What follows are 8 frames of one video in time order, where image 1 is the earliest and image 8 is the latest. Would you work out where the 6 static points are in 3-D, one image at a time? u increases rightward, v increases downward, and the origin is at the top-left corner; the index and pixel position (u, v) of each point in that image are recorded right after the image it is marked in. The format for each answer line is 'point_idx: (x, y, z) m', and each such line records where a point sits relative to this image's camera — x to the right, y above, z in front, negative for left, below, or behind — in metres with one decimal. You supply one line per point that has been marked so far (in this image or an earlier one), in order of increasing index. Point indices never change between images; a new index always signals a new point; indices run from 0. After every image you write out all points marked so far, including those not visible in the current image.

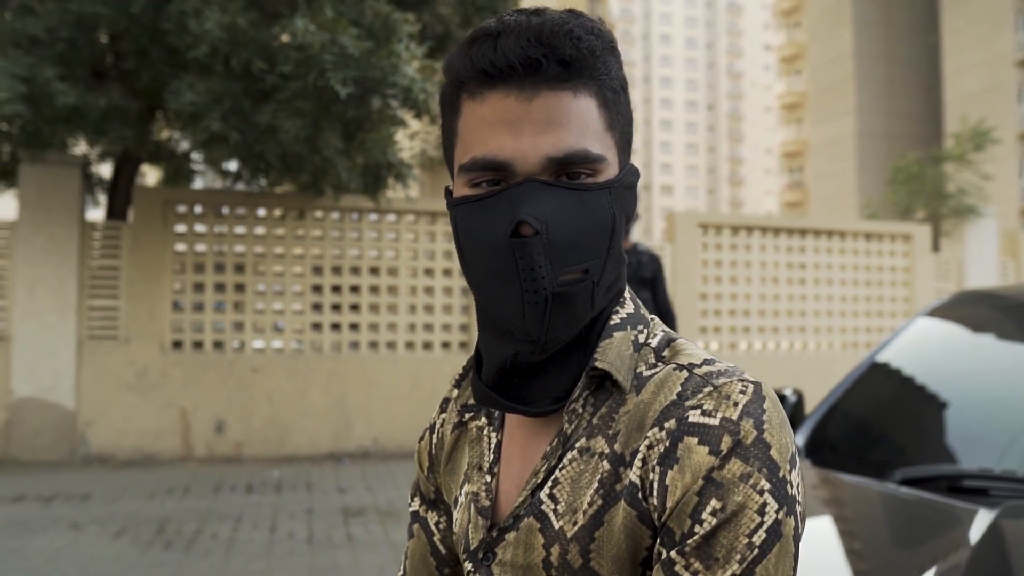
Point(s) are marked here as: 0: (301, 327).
0: (-1.8, -0.3, +7.8) m
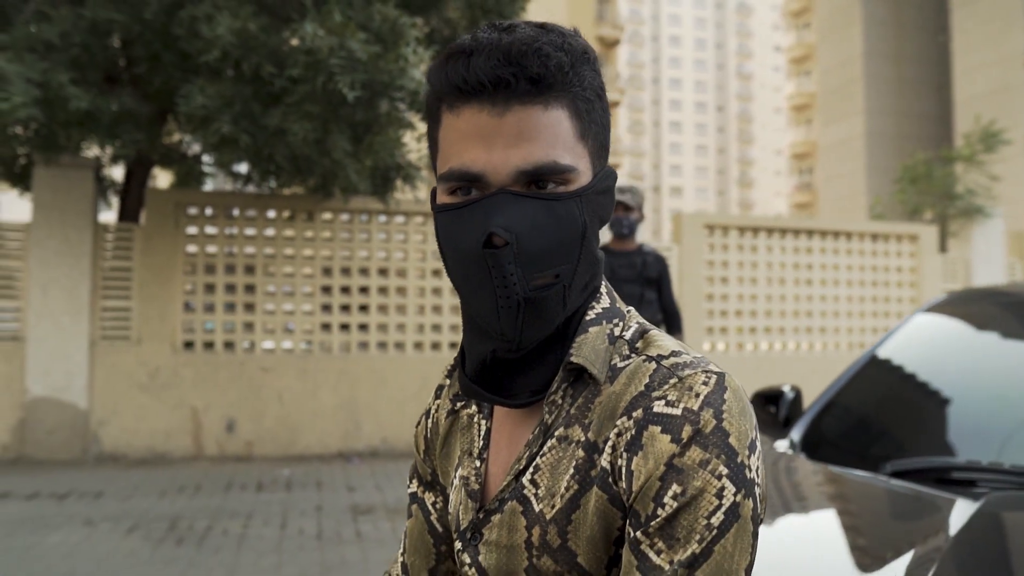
0: (-1.8, -0.4, +7.9) m
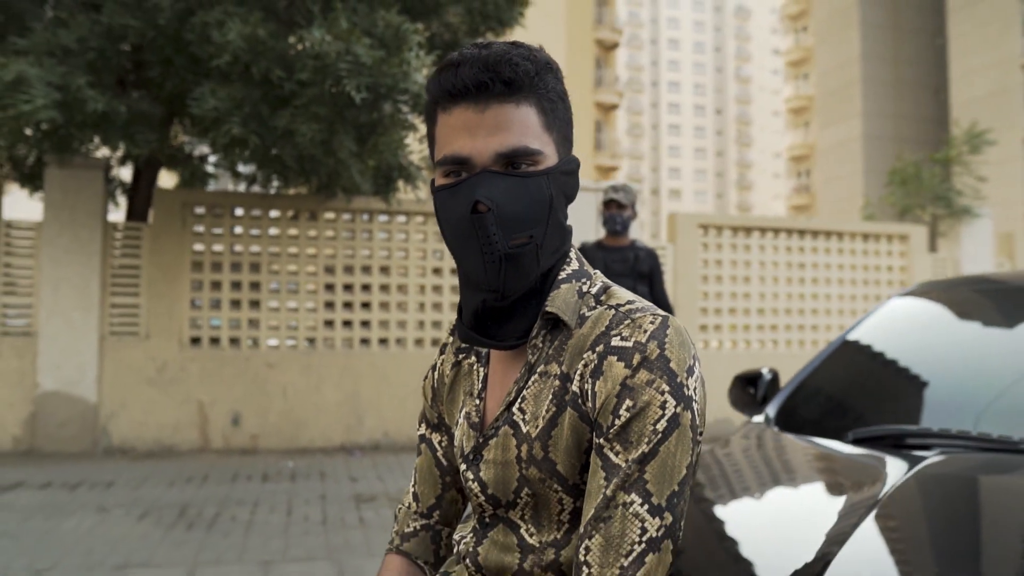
0: (-1.8, -0.3, +8.1) m
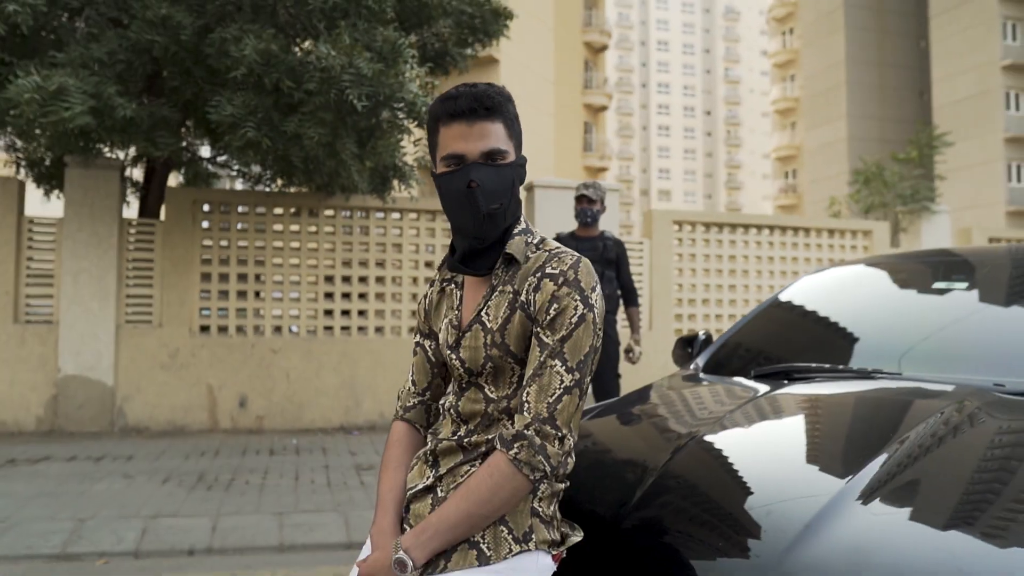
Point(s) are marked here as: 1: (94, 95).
0: (-1.9, -0.3, +8.7) m
1: (-2.5, +1.2, +5.5) m
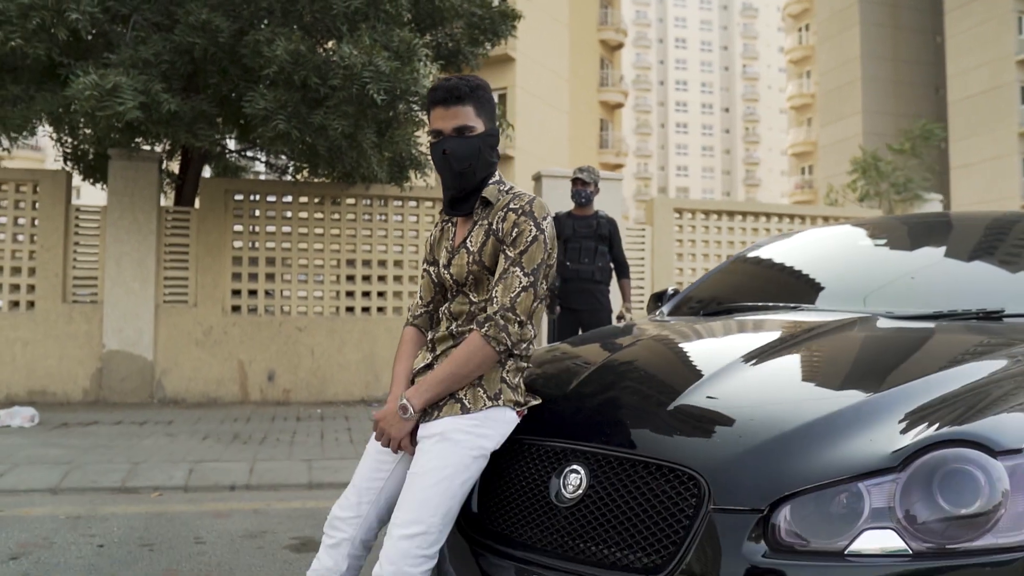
0: (-1.8, -0.1, +9.4) m
1: (-2.5, +1.3, +6.2) m
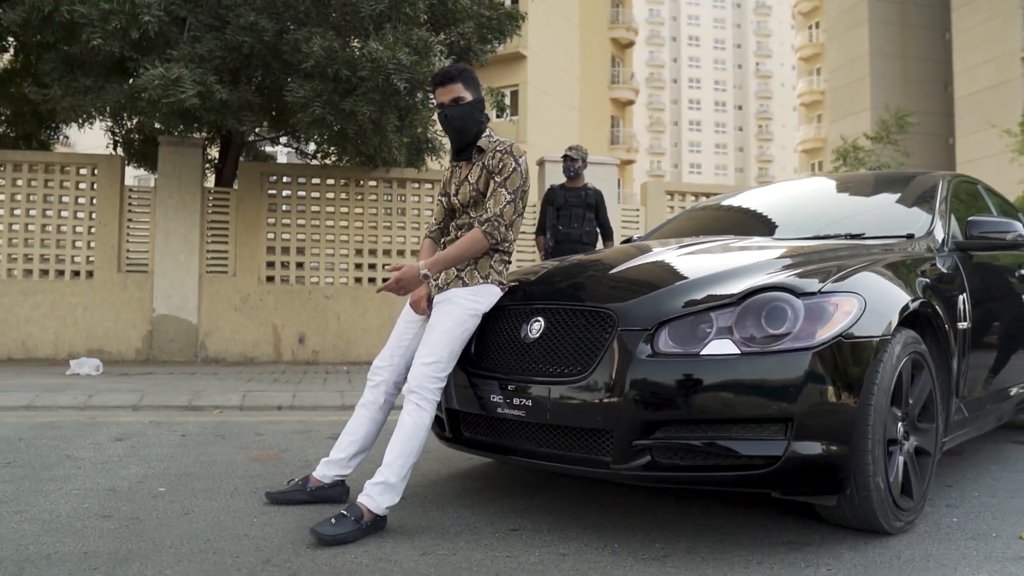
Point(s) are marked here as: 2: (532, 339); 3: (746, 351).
0: (-1.8, +0.2, +10.5) m
1: (-2.5, +1.7, +7.3) m
2: (+0.1, -0.2, +3.1) m
3: (+0.7, -0.2, +2.7) m
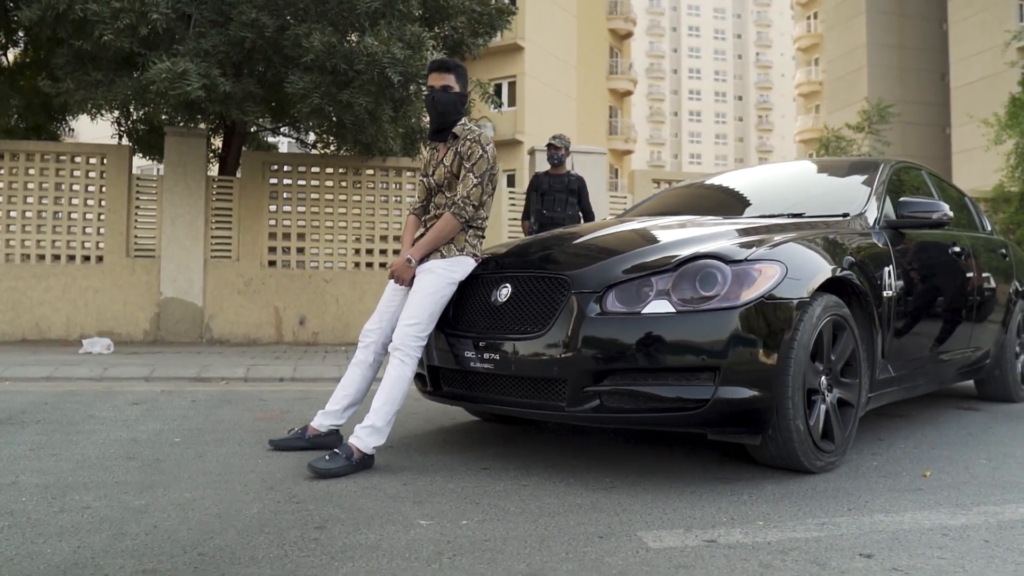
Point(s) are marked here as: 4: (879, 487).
0: (-1.9, +0.4, +10.9) m
1: (-2.6, +1.8, +7.7) m
2: (0.0, -0.1, +3.5) m
3: (+0.6, -0.1, +3.2) m
4: (+1.3, -0.7, +3.3) m
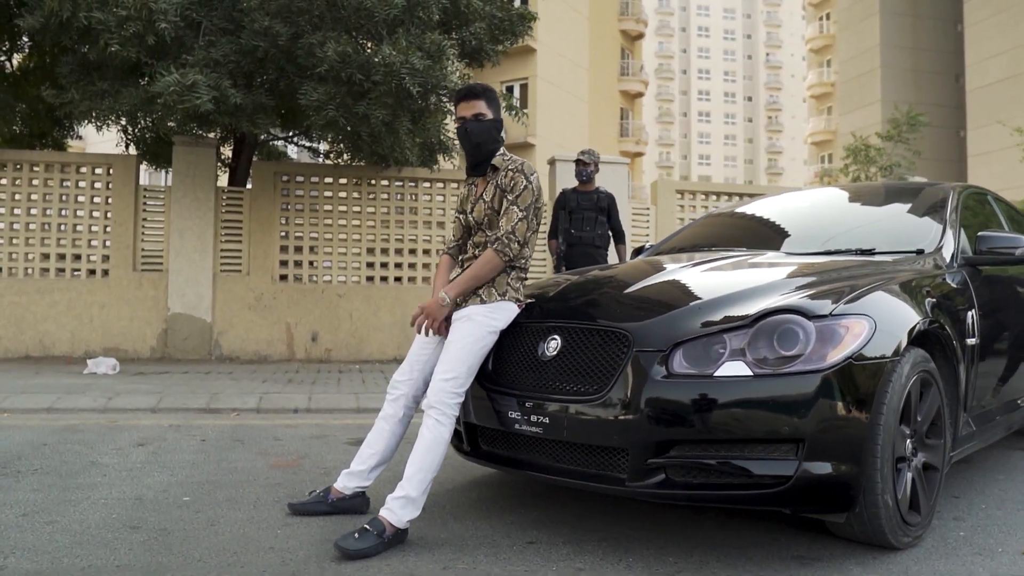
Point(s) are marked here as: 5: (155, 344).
0: (-1.6, +0.3, +10.6) m
1: (-2.4, +1.6, +7.4) m
2: (+0.1, -0.2, +3.2) m
3: (+0.8, -0.3, +2.8) m
4: (+1.5, -0.9, +2.9) m
5: (-3.9, -0.6, +10.0) m
